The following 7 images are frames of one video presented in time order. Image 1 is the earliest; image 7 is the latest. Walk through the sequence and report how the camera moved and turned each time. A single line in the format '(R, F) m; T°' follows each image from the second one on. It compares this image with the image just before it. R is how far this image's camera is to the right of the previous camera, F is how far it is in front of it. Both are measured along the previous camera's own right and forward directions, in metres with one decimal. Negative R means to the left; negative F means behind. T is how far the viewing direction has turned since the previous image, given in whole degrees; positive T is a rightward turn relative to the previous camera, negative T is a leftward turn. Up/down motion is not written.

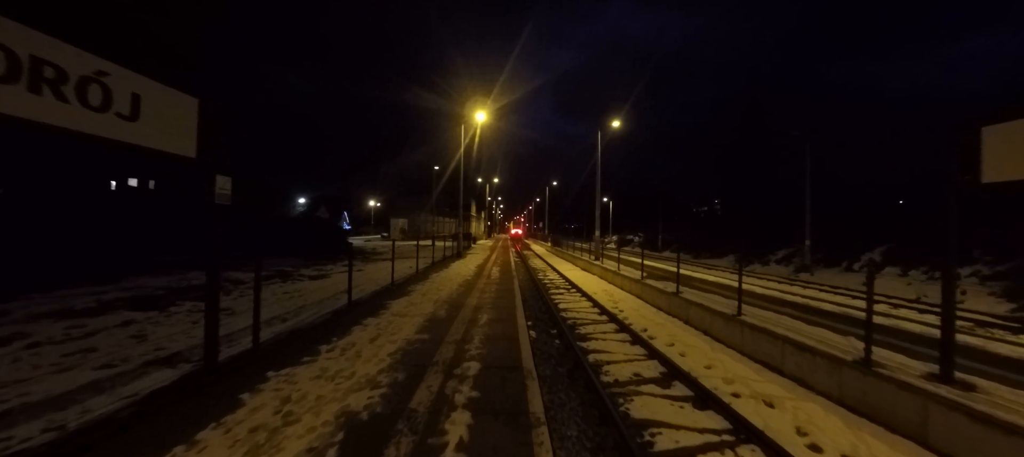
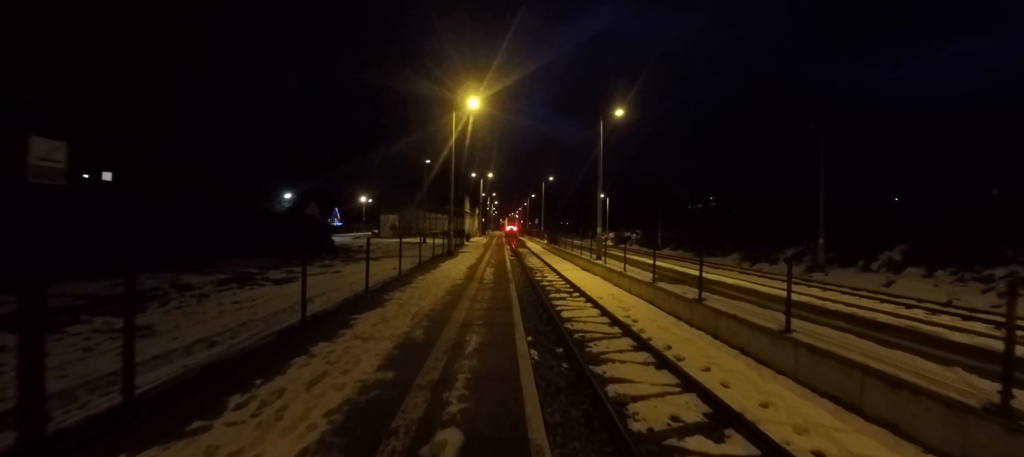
(-0.1, +2.1) m; +1°
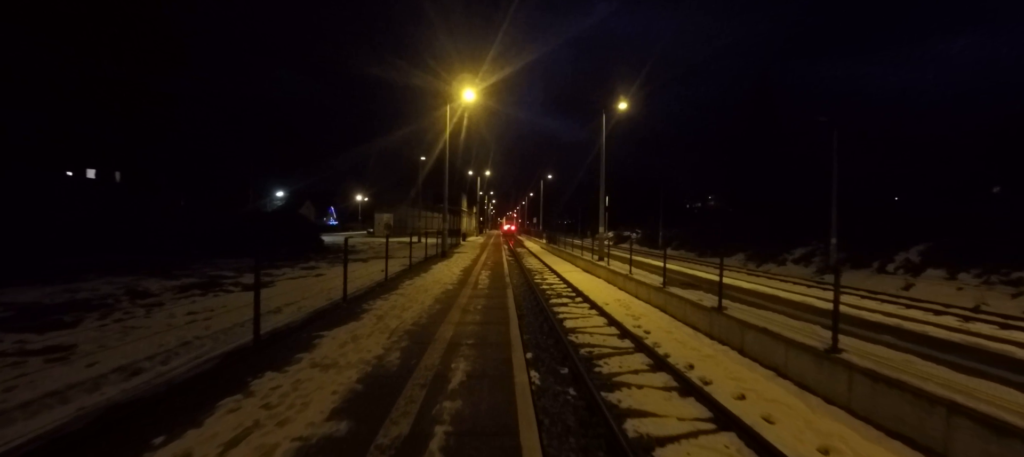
(0.0, +1.4) m; 0°
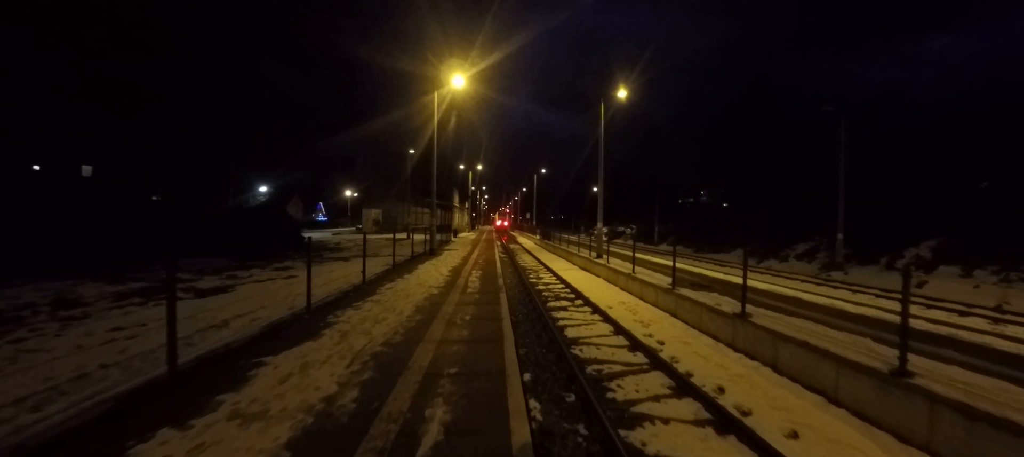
(0.0, +1.5) m; +1°
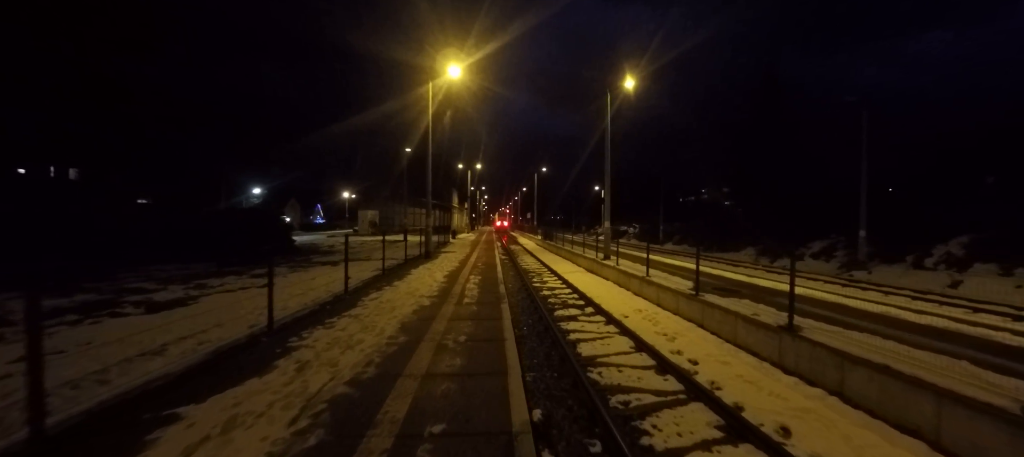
(-0.1, +1.6) m; 0°
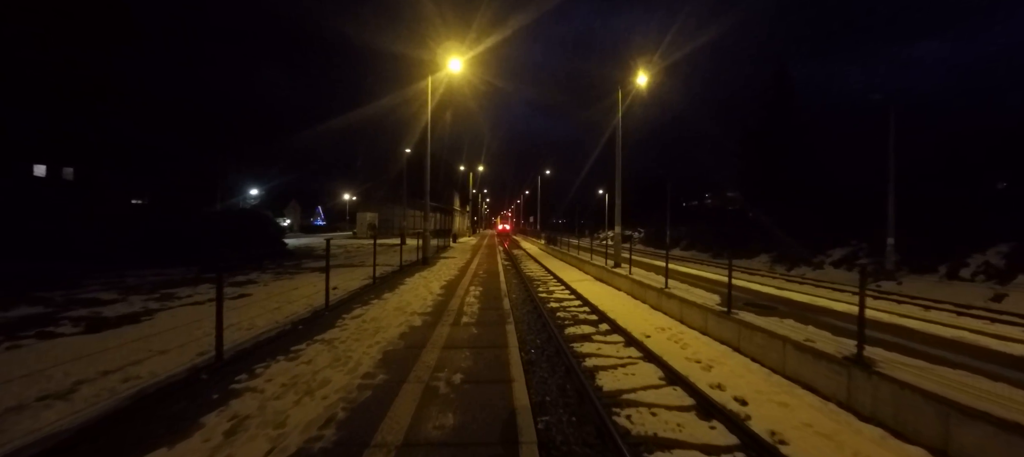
(-0.1, +1.5) m; 0°
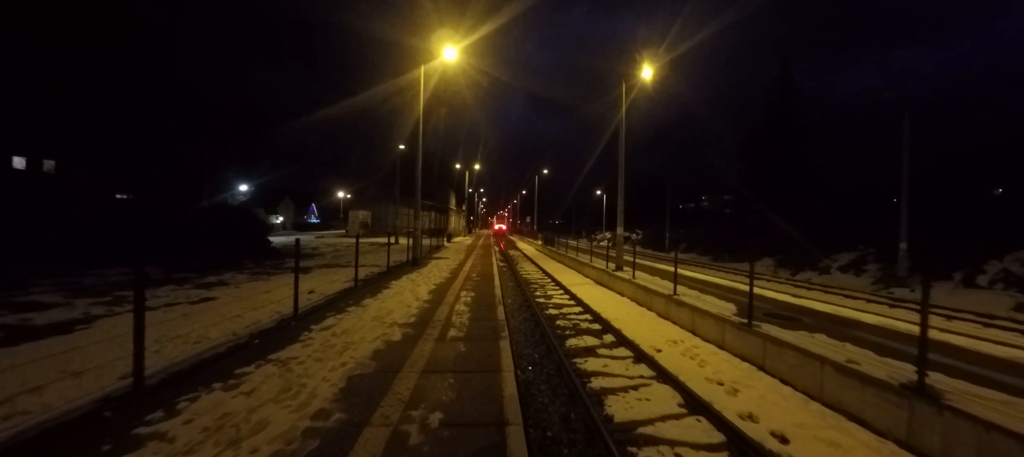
(0.0, +1.2) m; +1°
